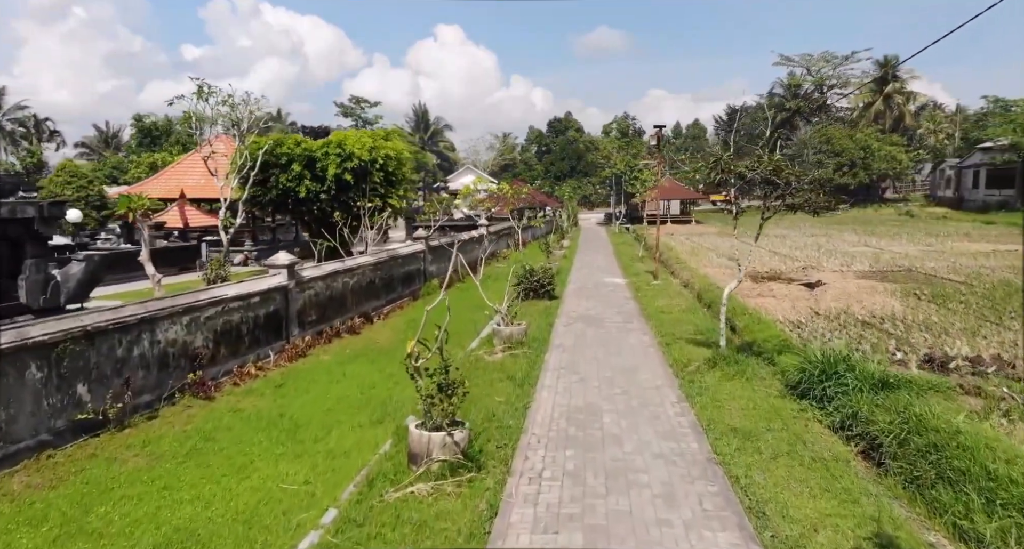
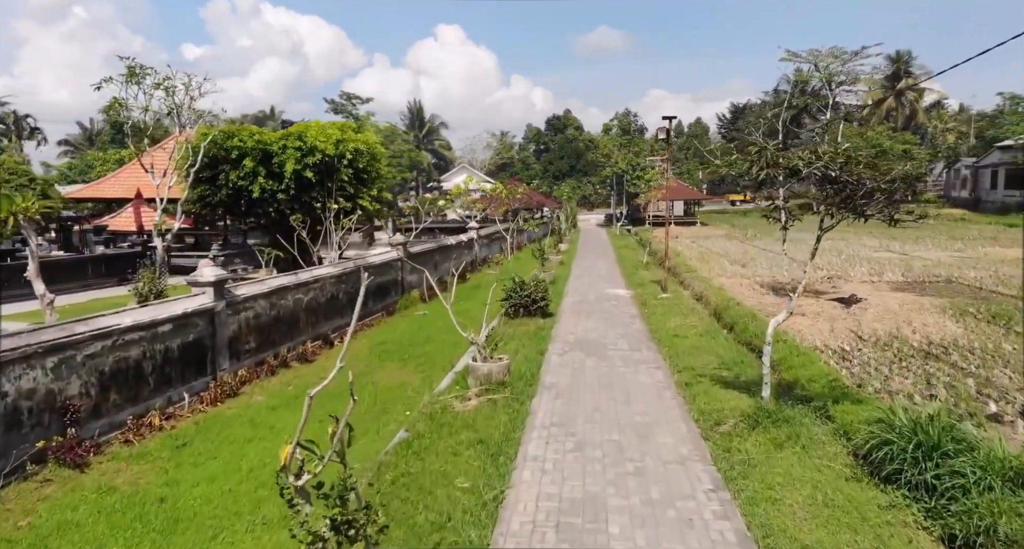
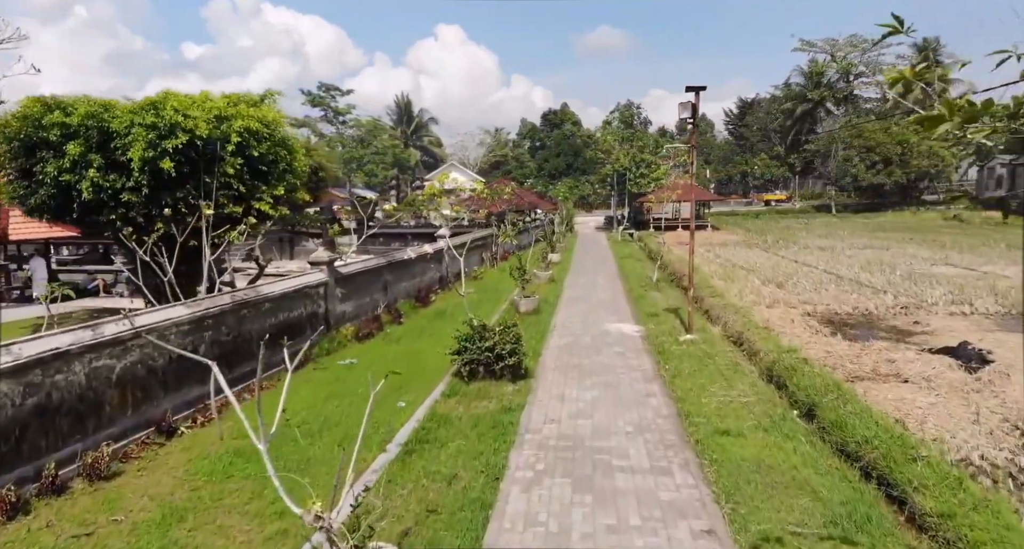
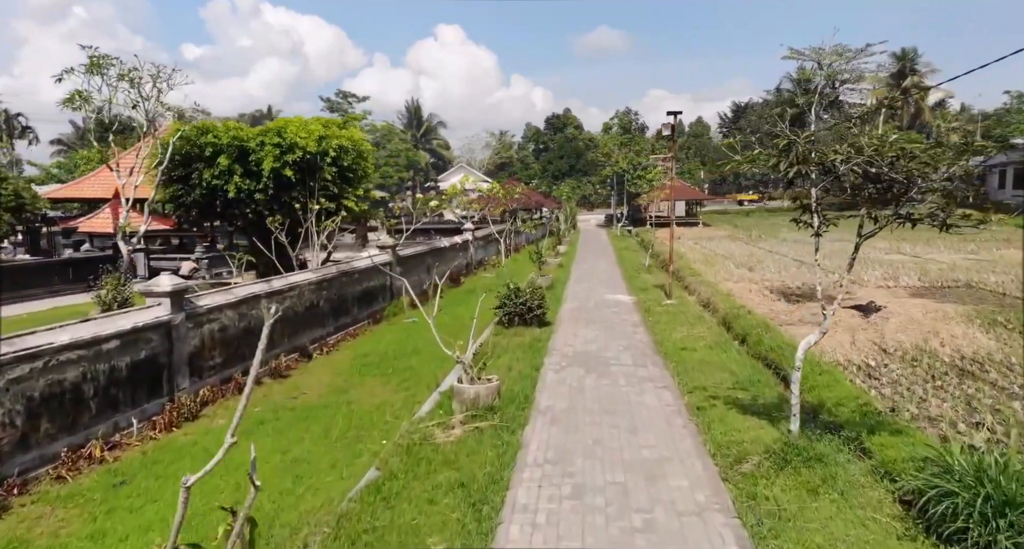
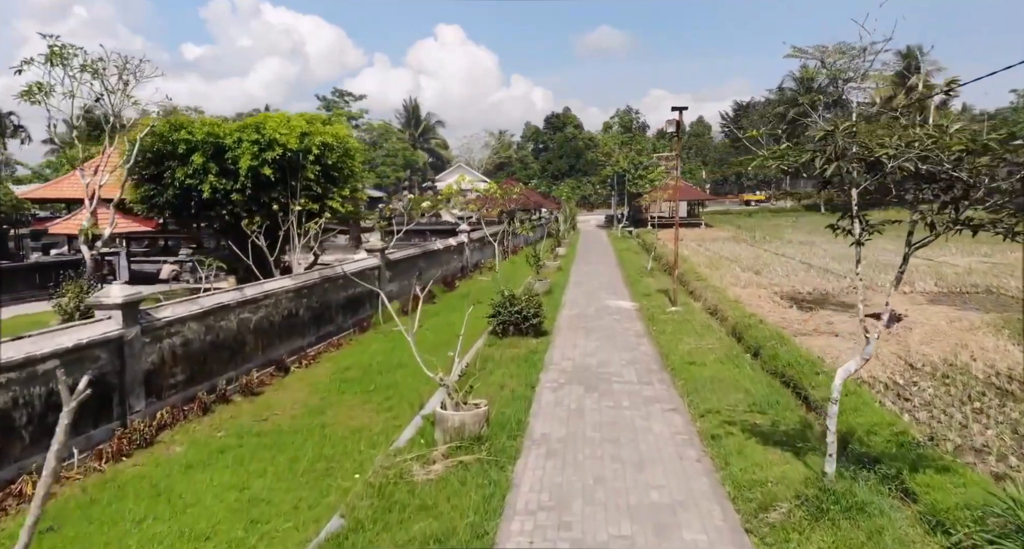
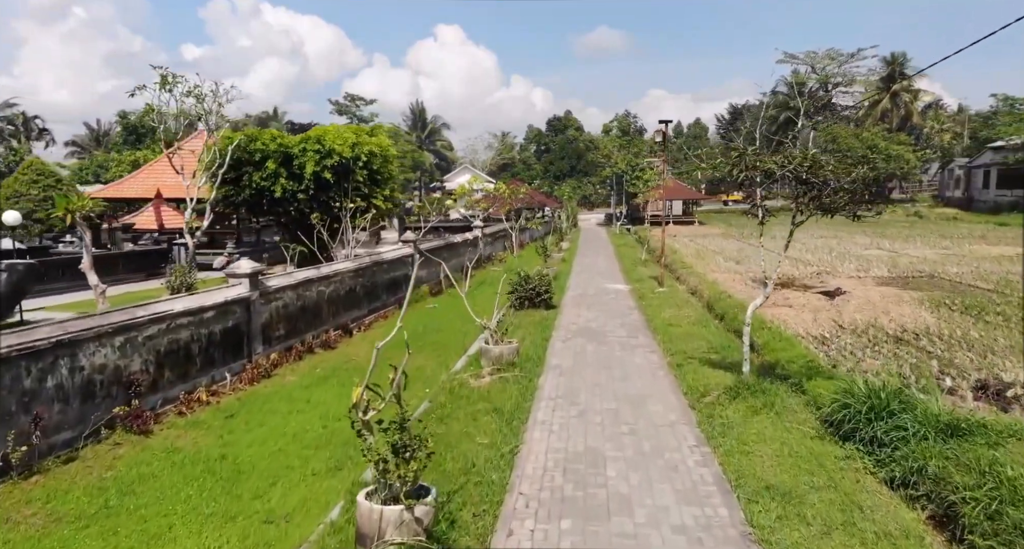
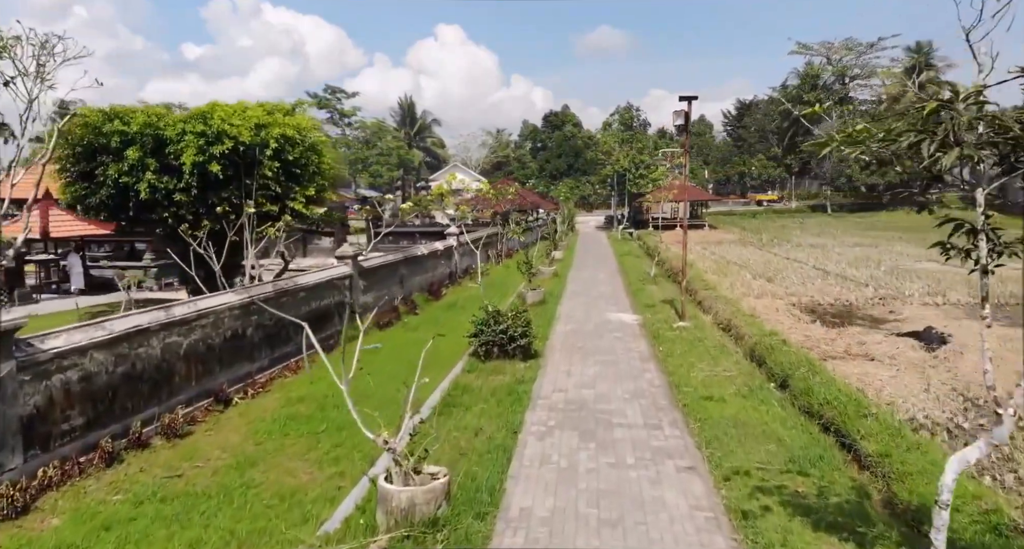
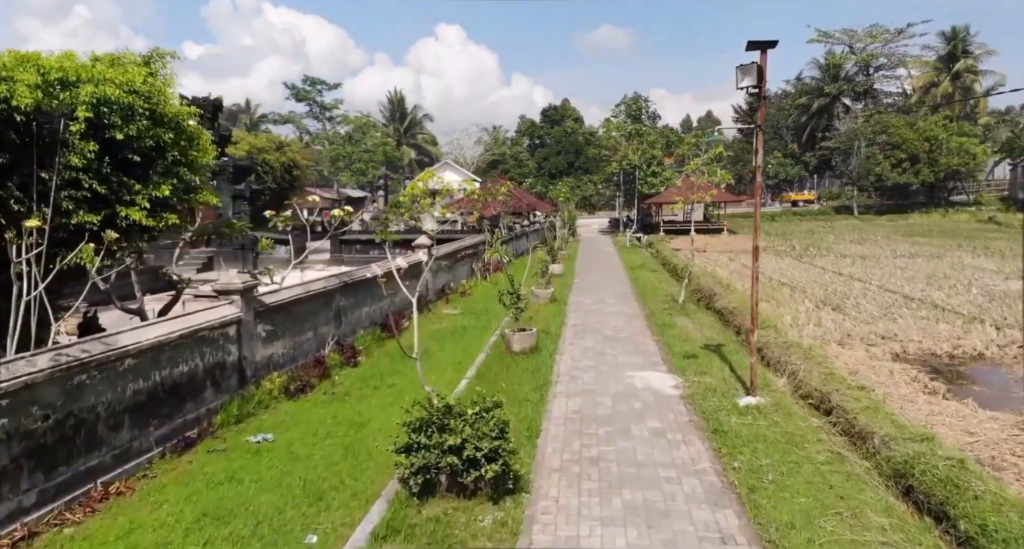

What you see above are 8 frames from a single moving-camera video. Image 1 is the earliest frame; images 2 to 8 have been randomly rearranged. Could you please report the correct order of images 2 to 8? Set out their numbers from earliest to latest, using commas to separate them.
6, 2, 4, 5, 7, 3, 8
